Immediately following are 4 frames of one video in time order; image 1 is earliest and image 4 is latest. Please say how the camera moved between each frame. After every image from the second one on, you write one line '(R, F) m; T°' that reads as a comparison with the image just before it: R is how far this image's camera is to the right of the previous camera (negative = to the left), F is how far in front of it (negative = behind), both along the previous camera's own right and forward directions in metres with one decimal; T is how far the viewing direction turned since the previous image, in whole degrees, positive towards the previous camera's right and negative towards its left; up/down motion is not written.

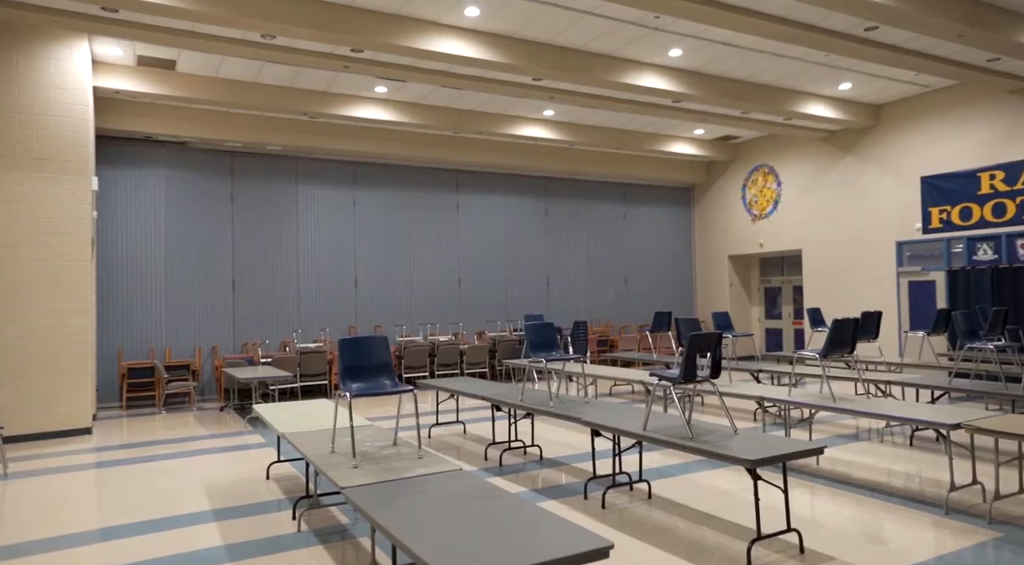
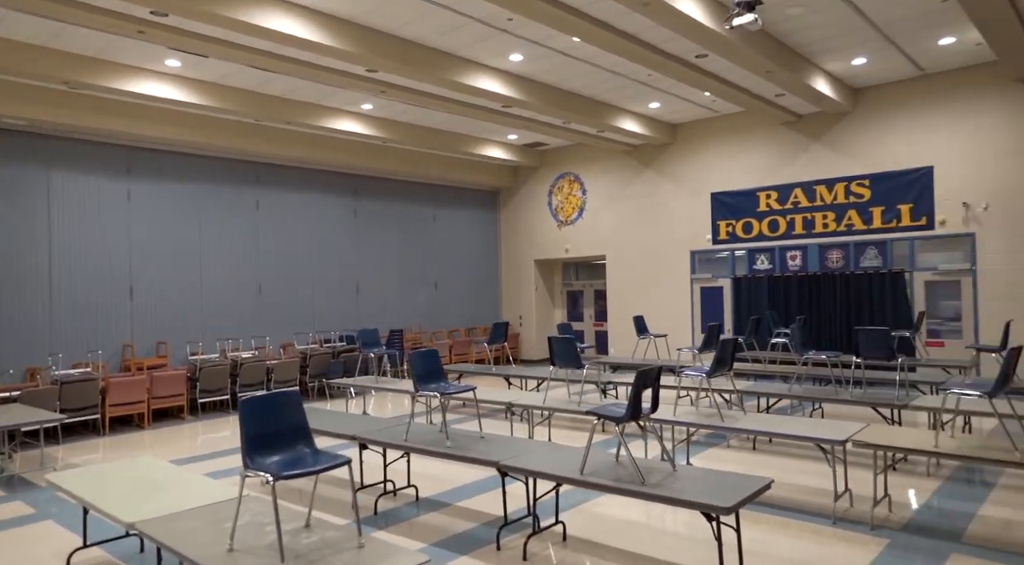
(-1.2, +0.8) m; +21°
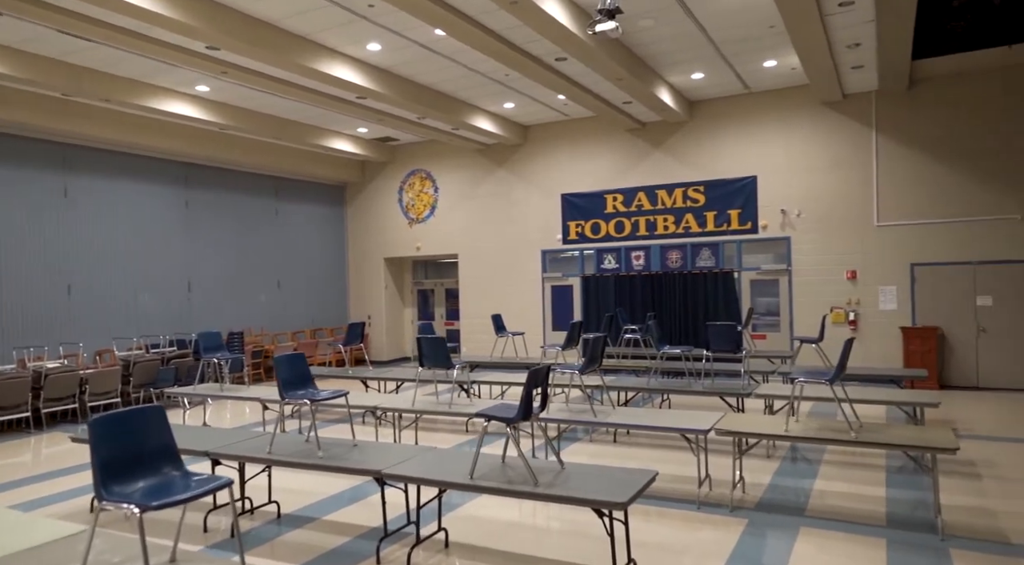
(-0.4, +0.2) m; +13°
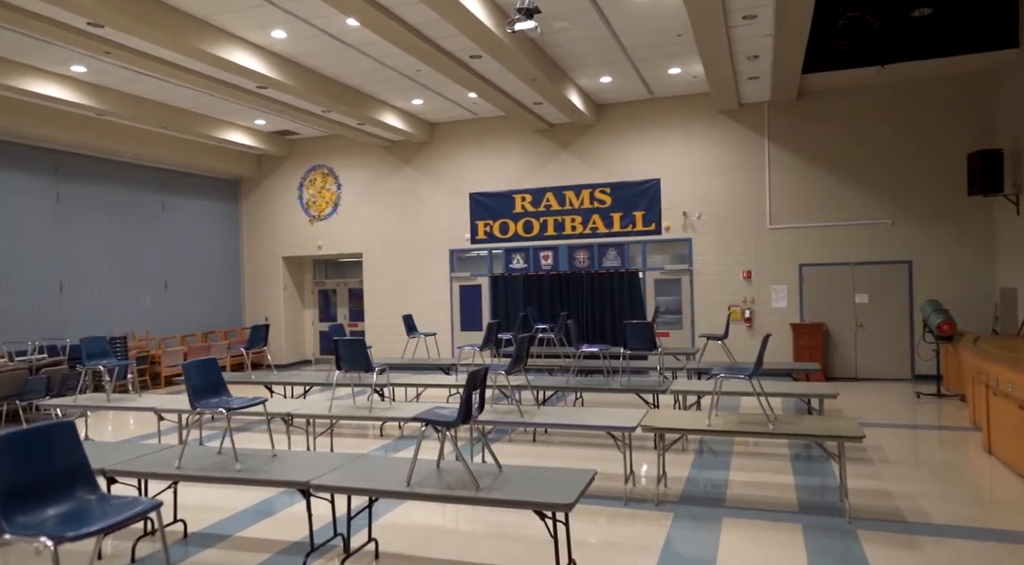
(-0.3, +0.1) m; +9°
